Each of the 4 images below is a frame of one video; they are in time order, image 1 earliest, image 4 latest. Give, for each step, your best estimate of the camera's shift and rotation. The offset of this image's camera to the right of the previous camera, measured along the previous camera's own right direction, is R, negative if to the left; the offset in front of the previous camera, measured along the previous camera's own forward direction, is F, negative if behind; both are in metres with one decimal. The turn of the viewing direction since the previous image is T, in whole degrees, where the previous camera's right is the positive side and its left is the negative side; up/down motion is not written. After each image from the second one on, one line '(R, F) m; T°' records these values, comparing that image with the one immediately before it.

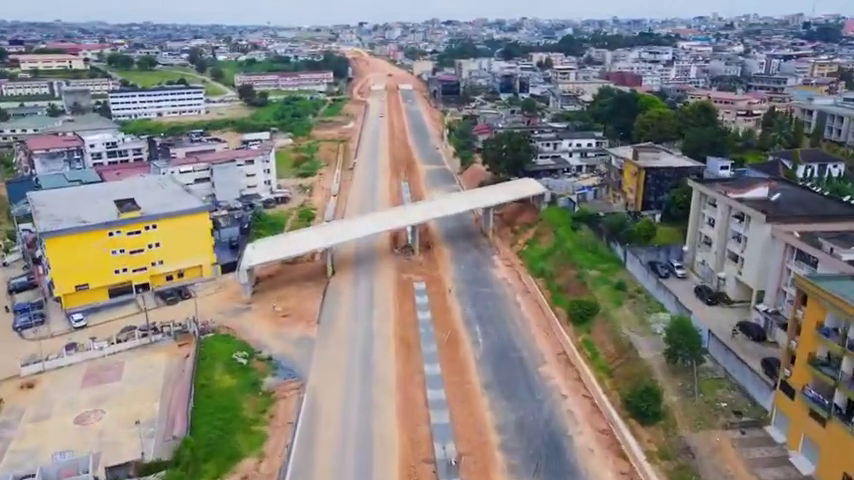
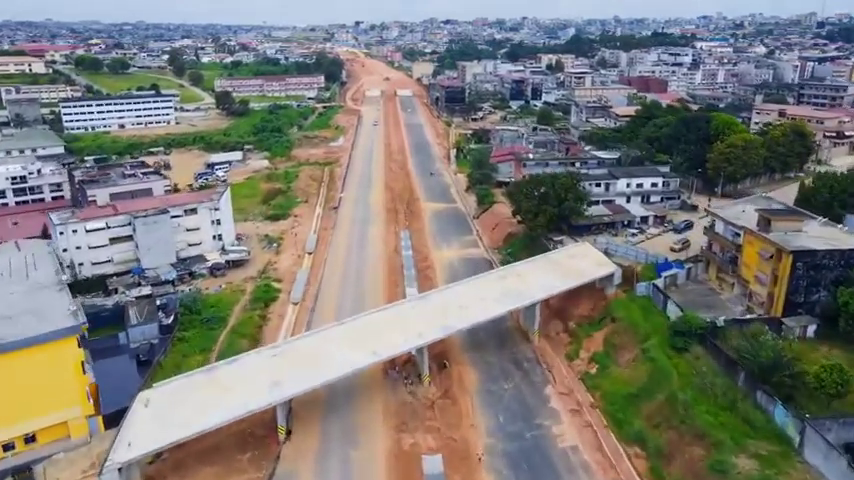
(-0.5, +11.9) m; 0°
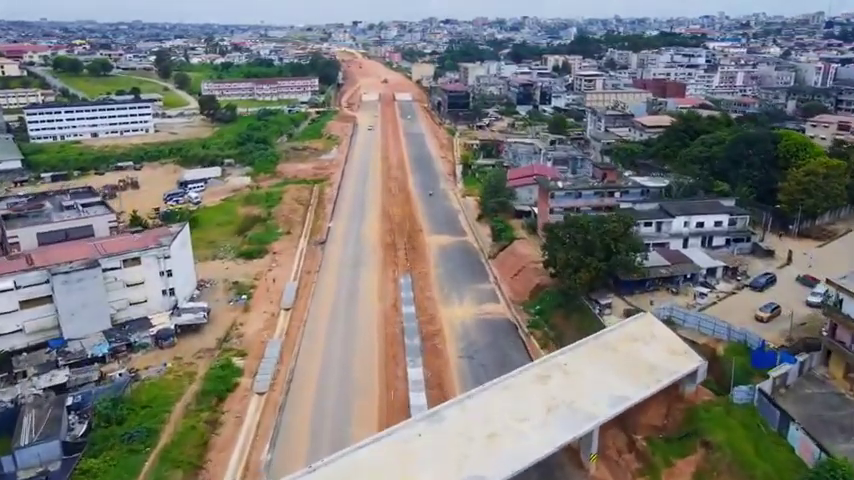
(-0.3, +6.8) m; 0°
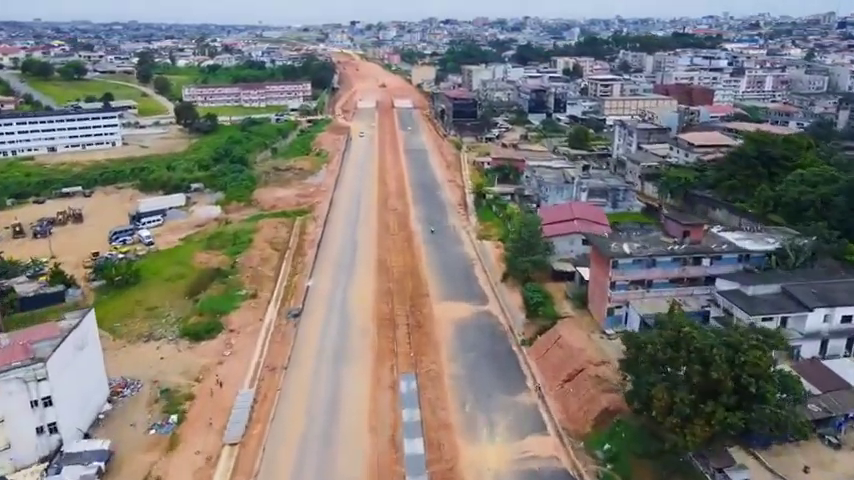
(-0.4, +8.8) m; 0°
